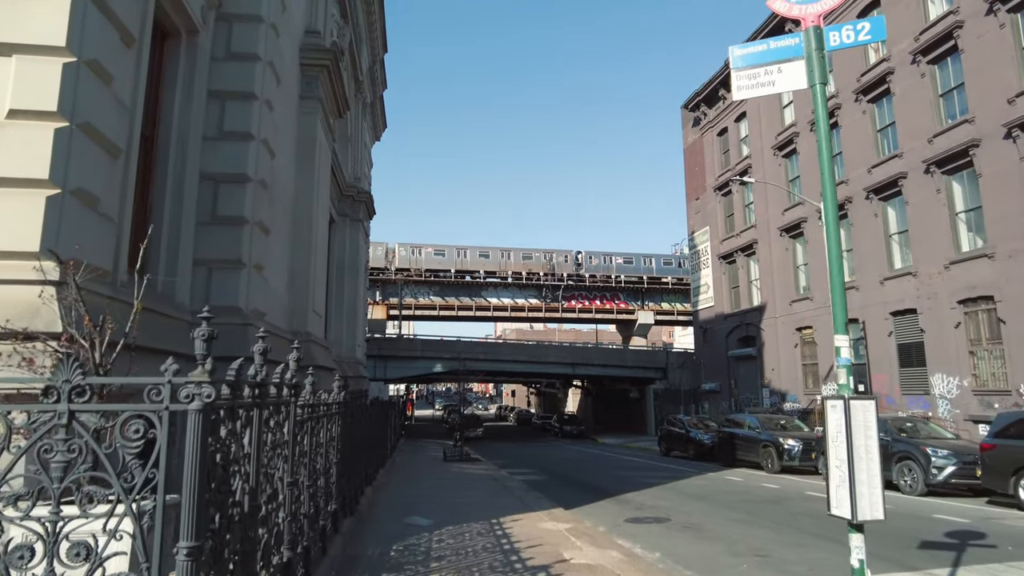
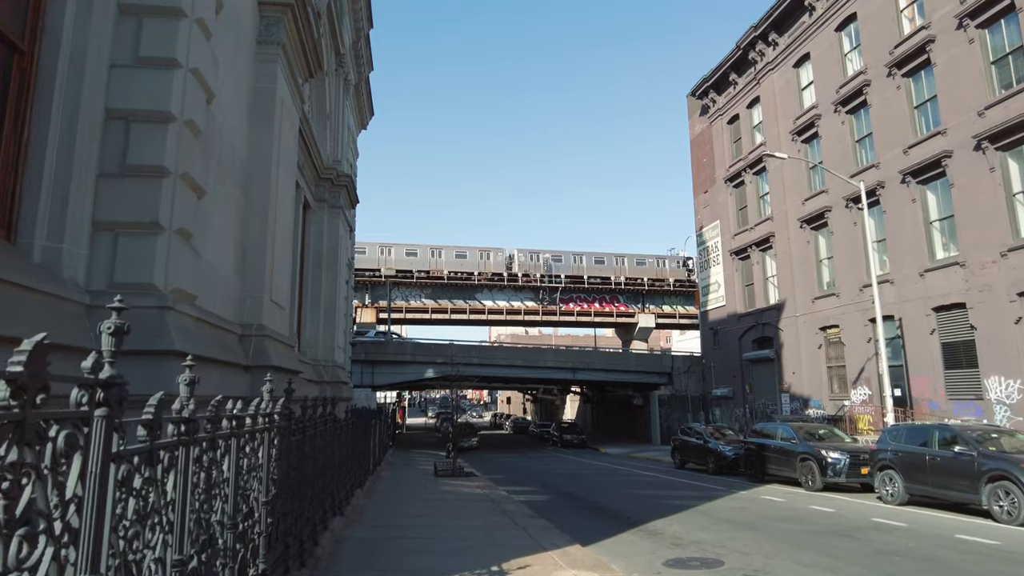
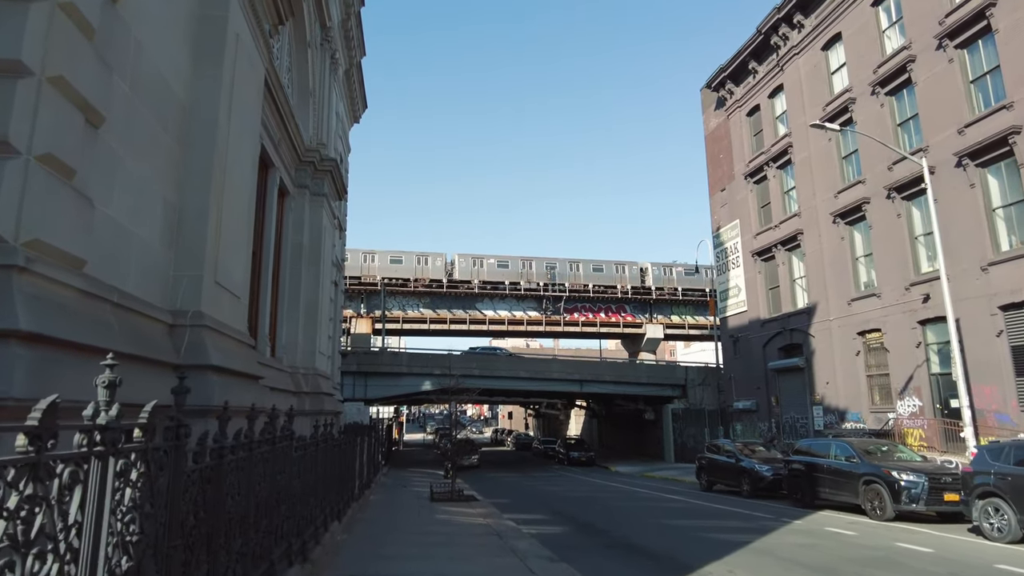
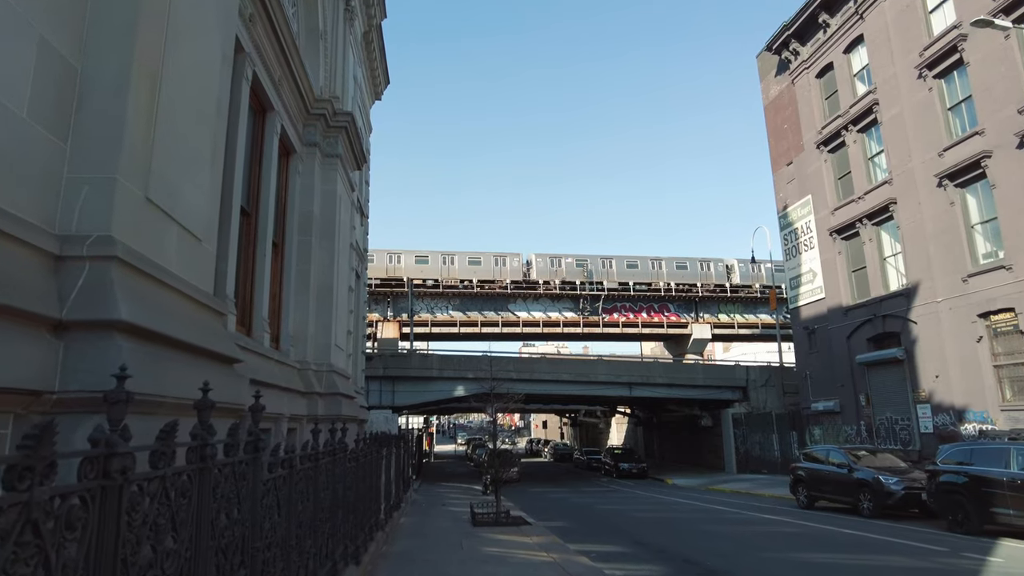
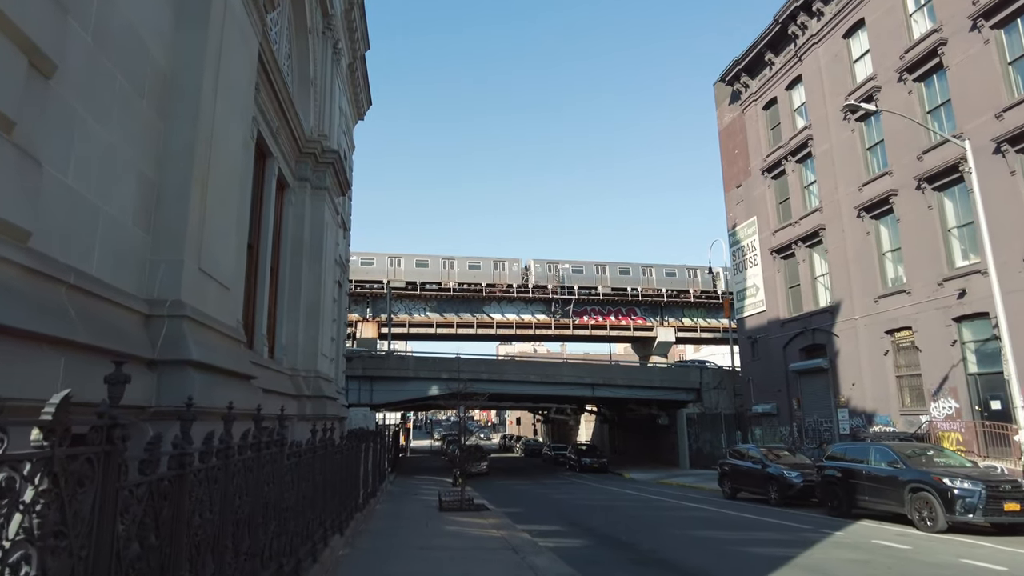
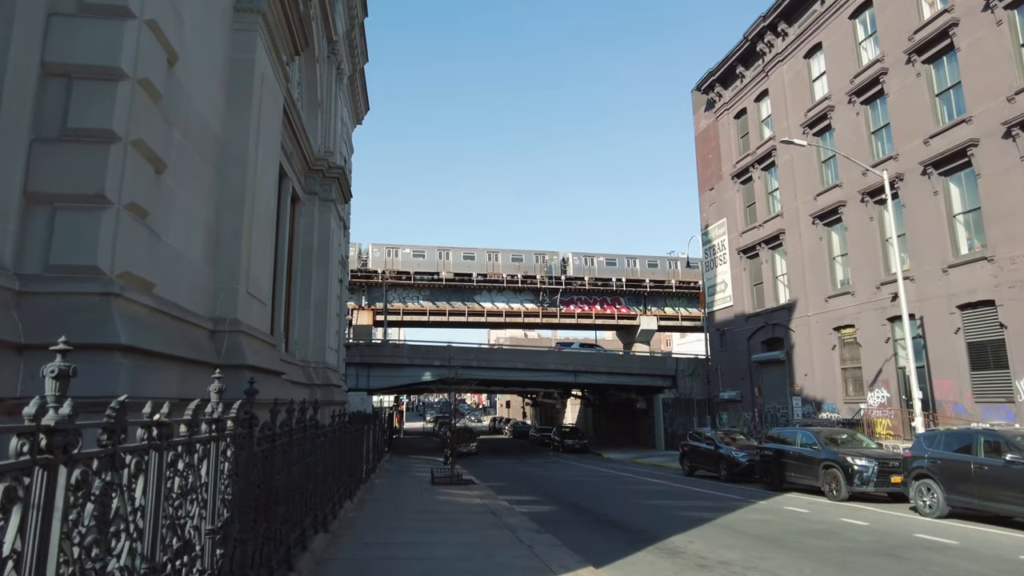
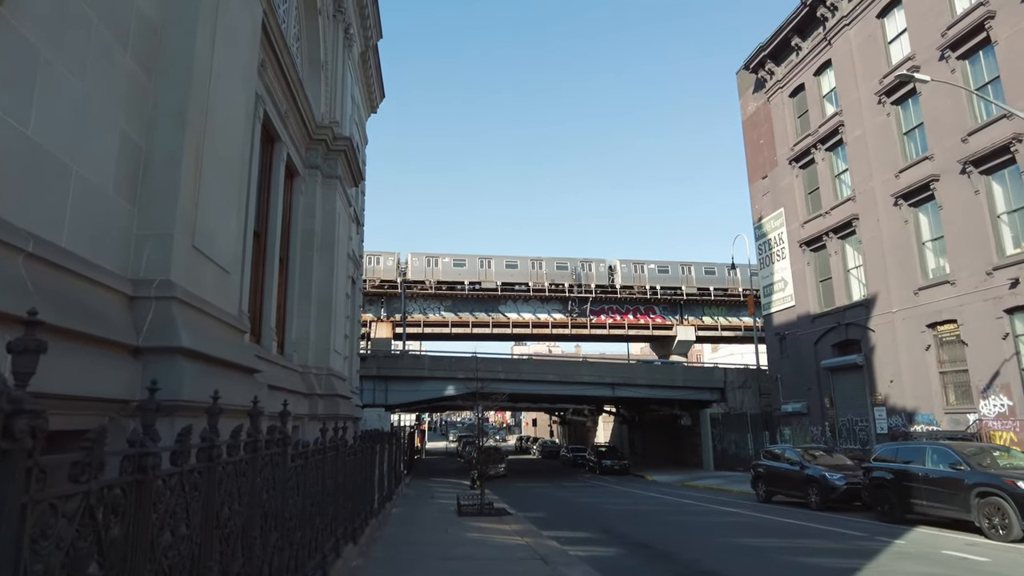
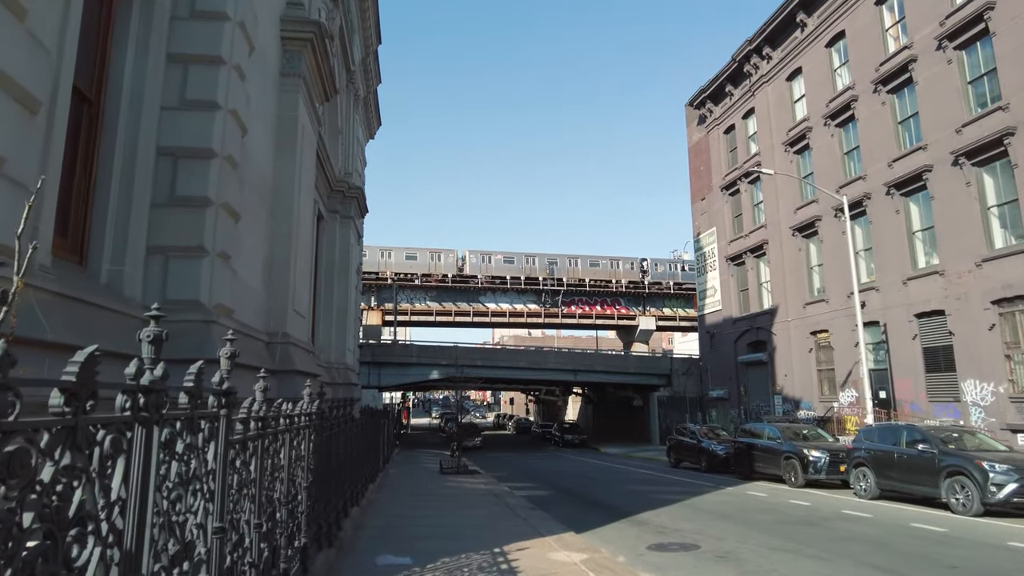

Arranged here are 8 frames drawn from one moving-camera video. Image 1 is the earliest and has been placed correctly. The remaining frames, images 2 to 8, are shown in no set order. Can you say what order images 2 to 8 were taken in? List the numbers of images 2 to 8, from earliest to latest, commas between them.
8, 2, 6, 3, 5, 7, 4
